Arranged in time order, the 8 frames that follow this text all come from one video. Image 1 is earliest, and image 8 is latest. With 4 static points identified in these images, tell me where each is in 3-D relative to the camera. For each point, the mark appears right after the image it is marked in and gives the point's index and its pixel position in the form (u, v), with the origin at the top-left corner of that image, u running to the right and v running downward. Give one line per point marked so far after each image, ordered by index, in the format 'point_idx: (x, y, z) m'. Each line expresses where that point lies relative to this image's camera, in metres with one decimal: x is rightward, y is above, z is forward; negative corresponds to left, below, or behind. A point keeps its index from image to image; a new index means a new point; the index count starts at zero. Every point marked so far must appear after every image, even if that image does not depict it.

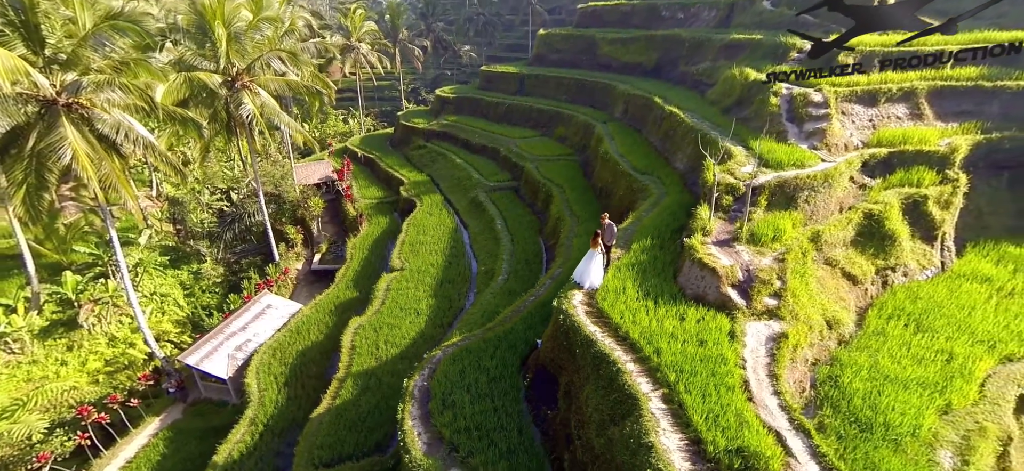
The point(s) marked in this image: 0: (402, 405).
0: (-2.2, -3.3, +10.5) m
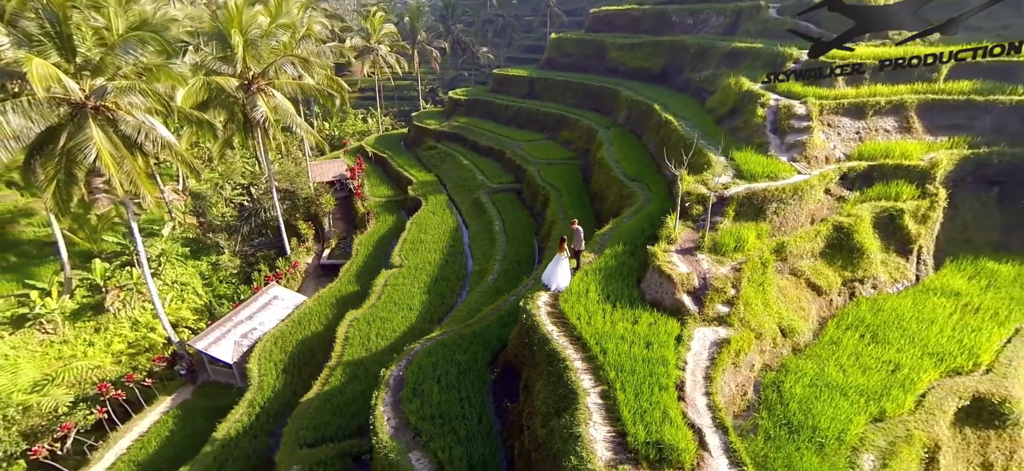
0: (-2.9, -3.4, +11.4) m
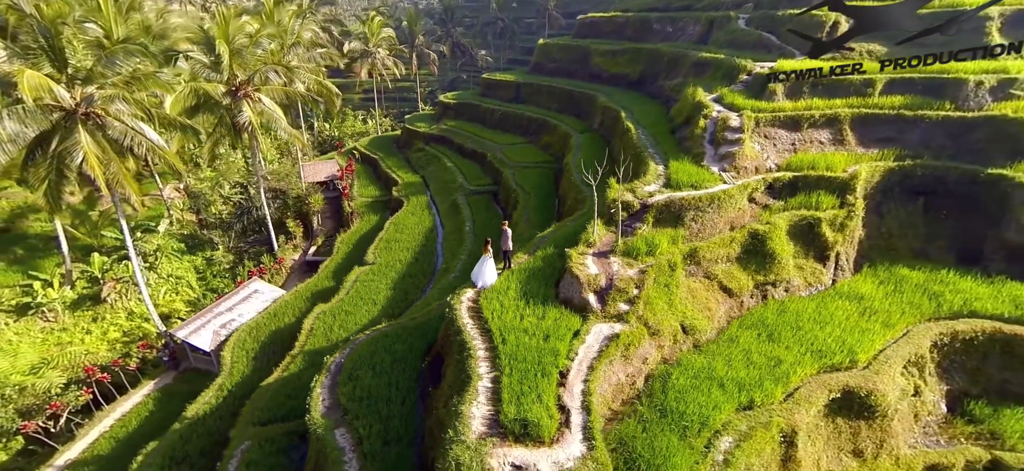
0: (-4.7, -3.4, +12.8) m
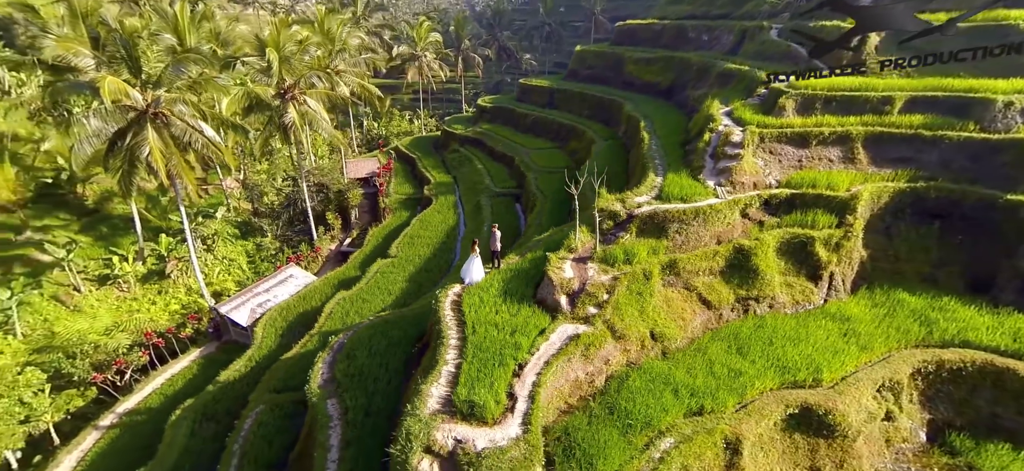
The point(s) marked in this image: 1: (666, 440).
0: (-5.3, -3.2, +14.4) m
1: (+3.1, -4.1, +10.6) m
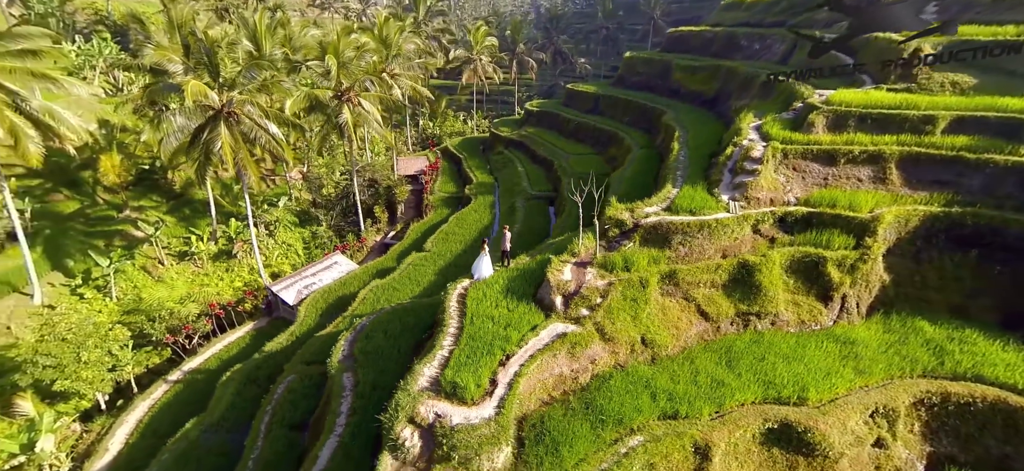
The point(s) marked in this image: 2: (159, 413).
0: (-5.1, -3.0, +16.1) m
1: (+2.6, -4.4, +11.3) m
2: (-12.4, -6.3, +18.4) m
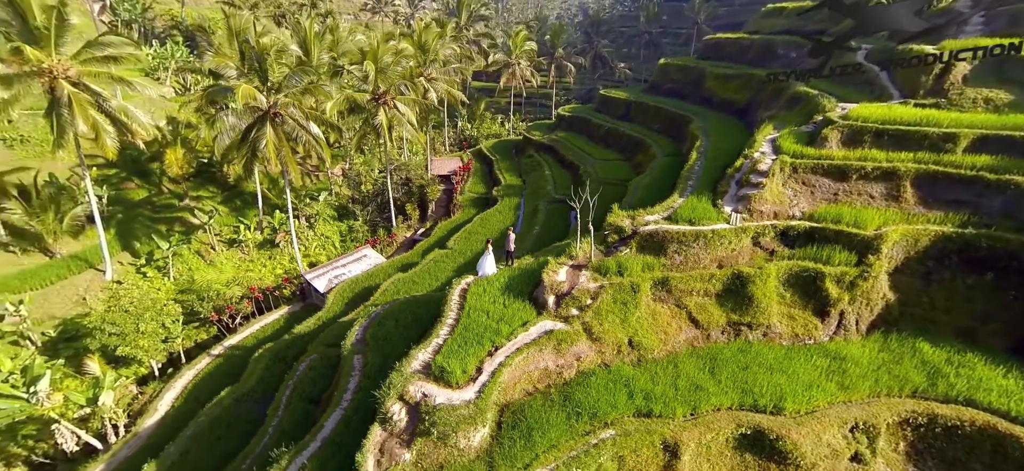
0: (-5.1, -2.8, +17.5) m
1: (+2.1, -4.5, +12.0) m
2: (-12.2, -5.8, +20.5) m
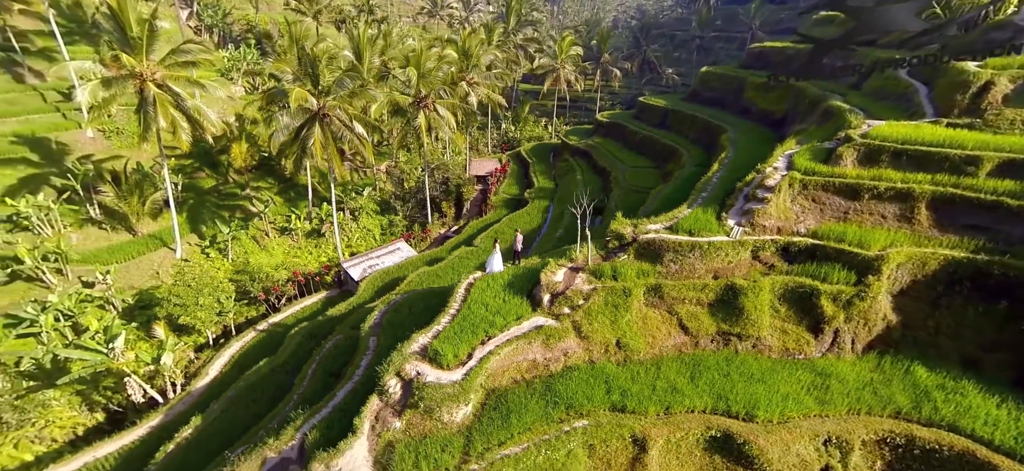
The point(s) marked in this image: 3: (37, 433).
0: (-4.8, -2.6, +19.2) m
1: (+1.6, -4.6, +12.9) m
2: (-11.7, -5.2, +23.0) m
3: (-16.7, -7.0, +18.5) m
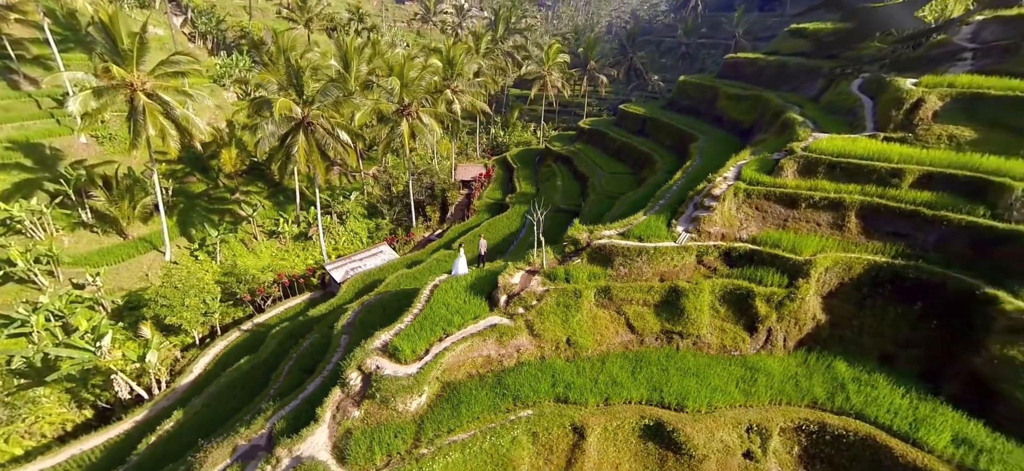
0: (-6.1, -2.7, +20.4) m
1: (+0.3, -4.8, +14.1) m
2: (-13.1, -5.4, +24.1) m
3: (-18.1, -7.2, +19.5) m
